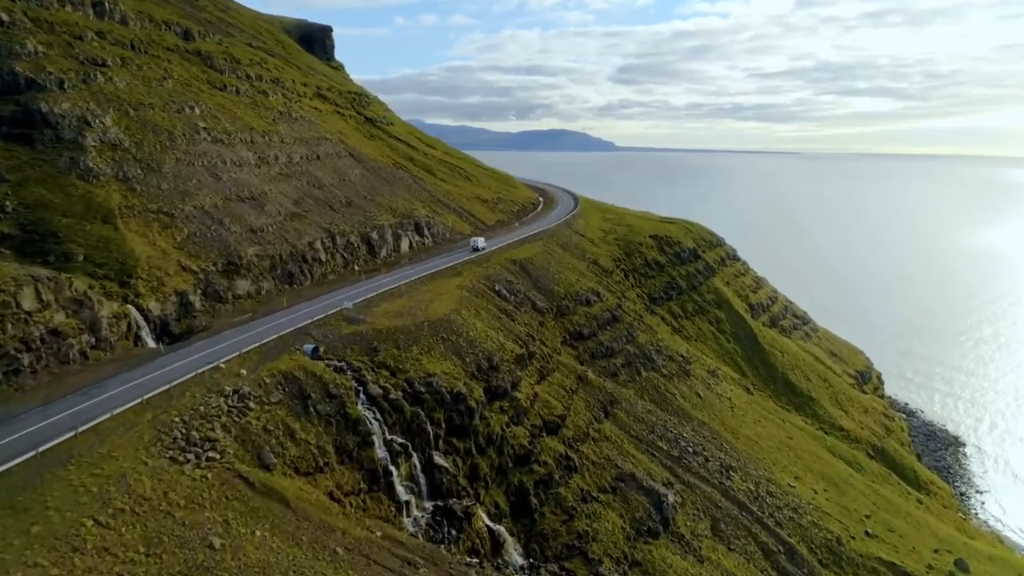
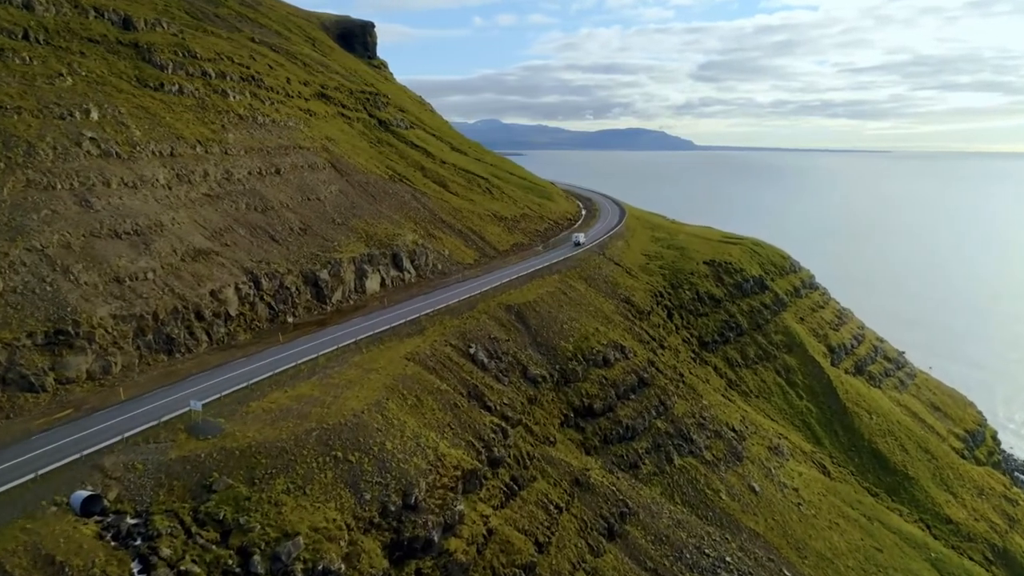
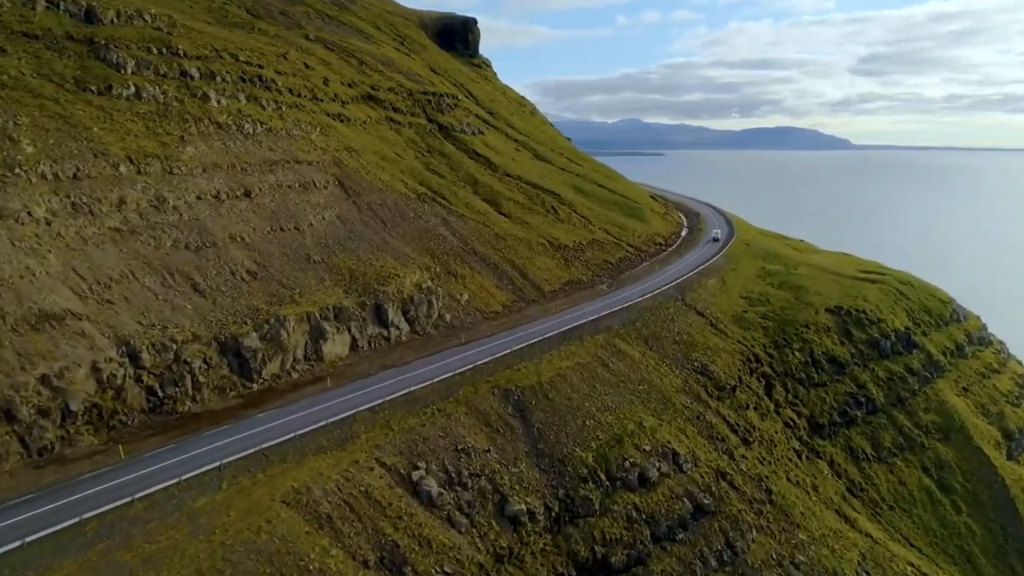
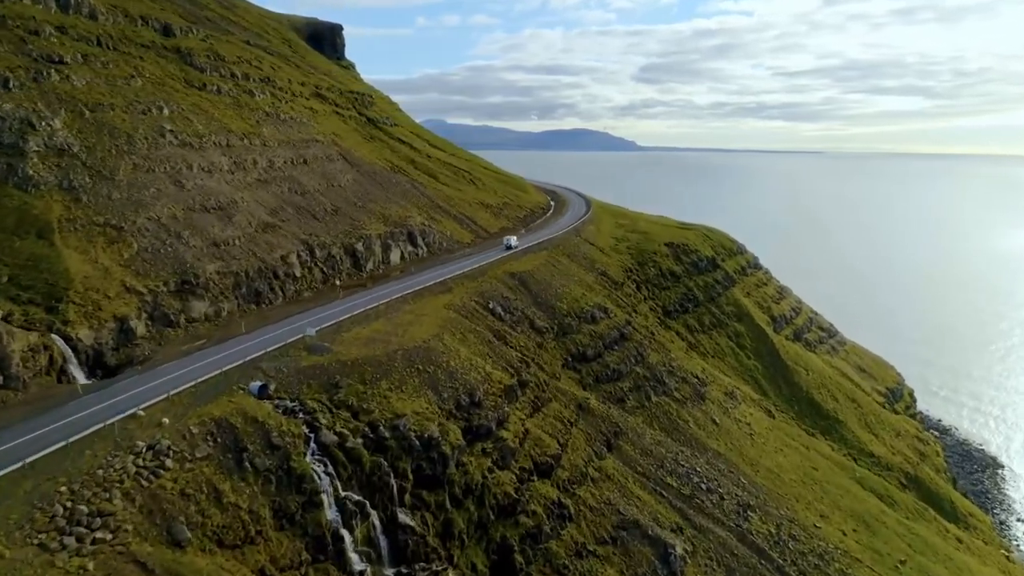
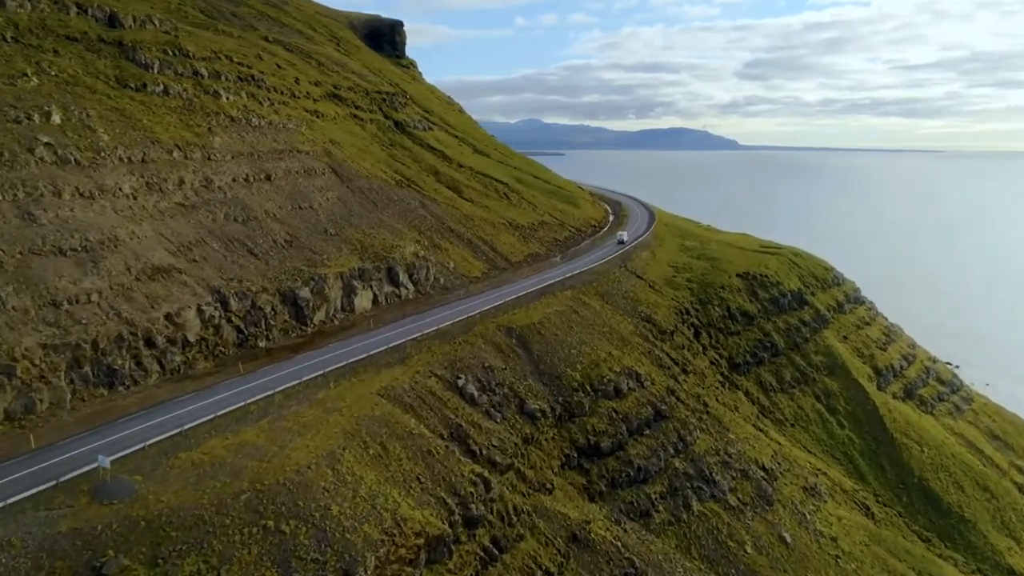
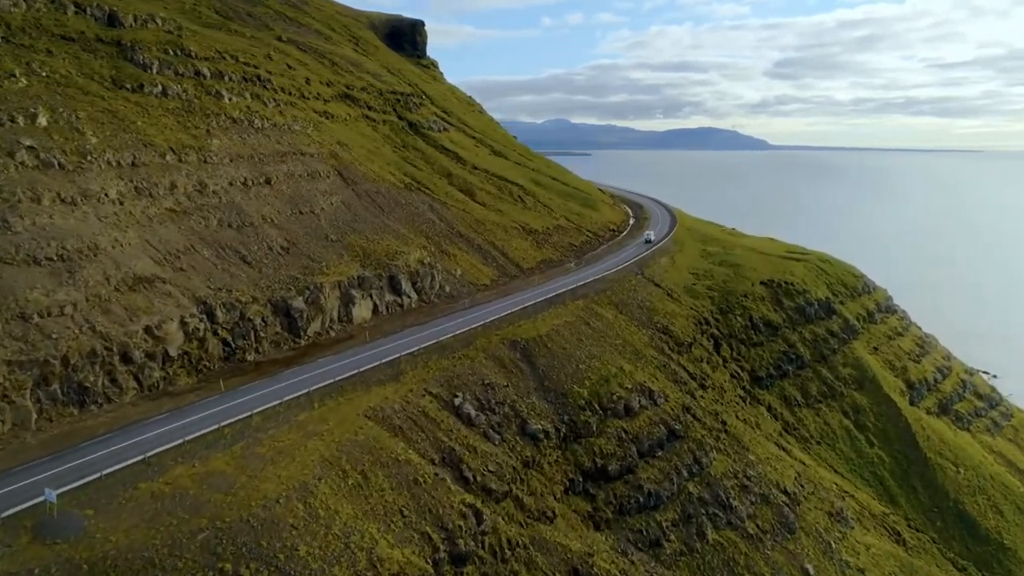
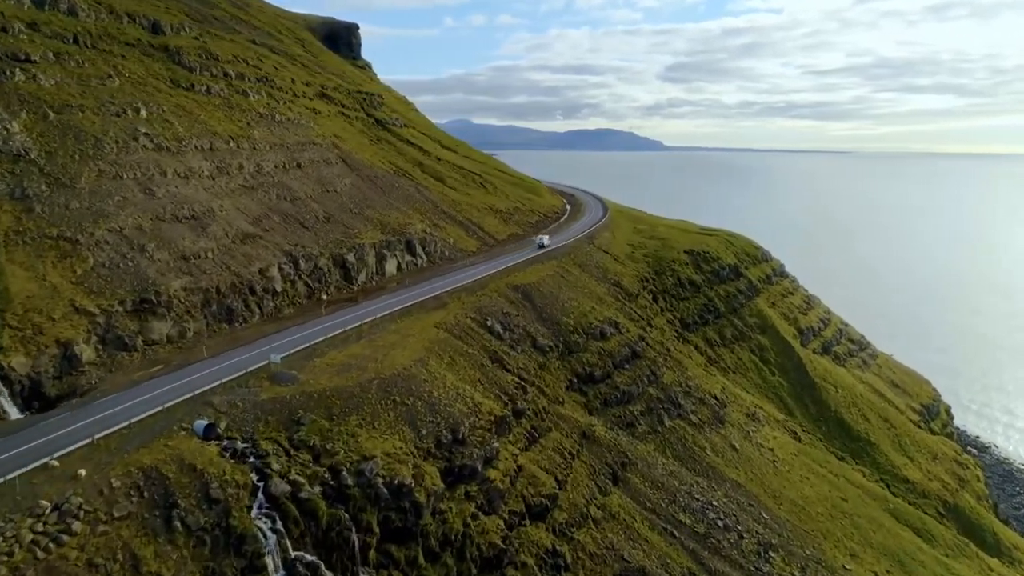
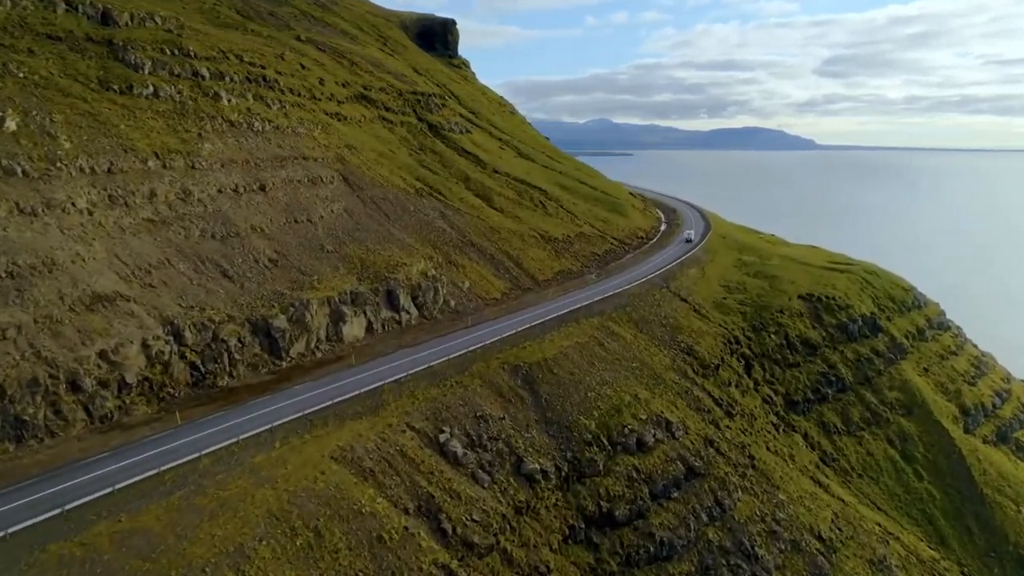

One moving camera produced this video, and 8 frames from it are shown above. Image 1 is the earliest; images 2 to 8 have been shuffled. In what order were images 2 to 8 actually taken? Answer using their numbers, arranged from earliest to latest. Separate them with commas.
4, 7, 2, 5, 6, 8, 3
